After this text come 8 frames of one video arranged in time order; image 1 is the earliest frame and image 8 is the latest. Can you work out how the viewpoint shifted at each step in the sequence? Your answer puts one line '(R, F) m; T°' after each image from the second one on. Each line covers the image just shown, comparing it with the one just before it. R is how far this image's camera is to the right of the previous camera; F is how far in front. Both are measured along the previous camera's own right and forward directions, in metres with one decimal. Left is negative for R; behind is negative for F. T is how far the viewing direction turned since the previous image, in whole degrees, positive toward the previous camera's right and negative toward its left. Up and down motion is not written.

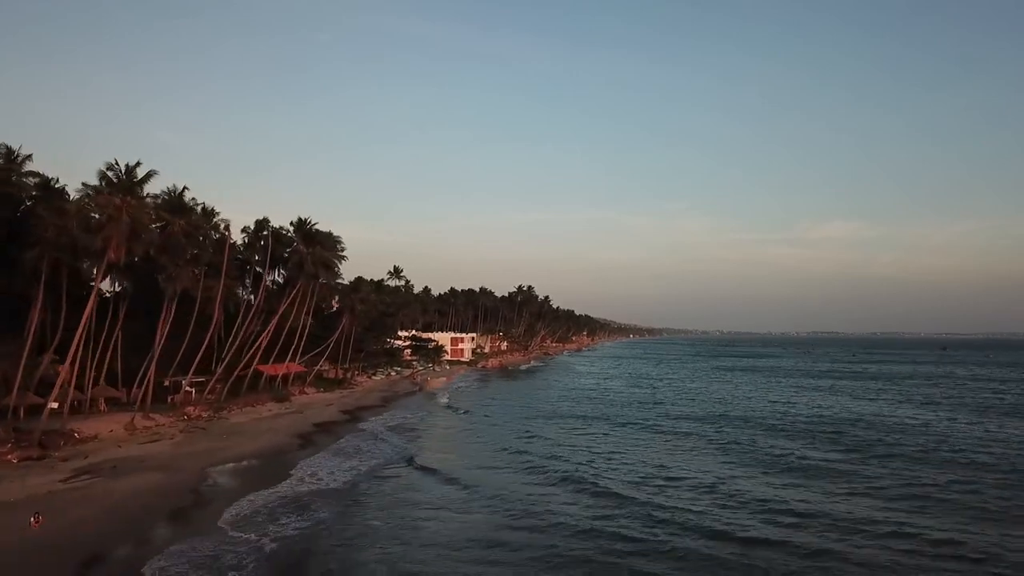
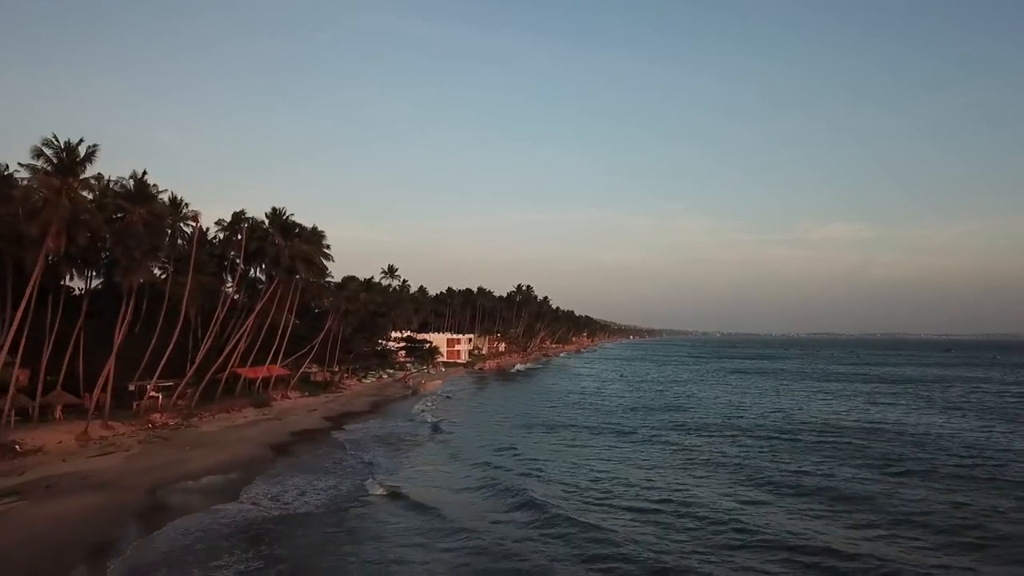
(+0.4, +3.3) m; 0°
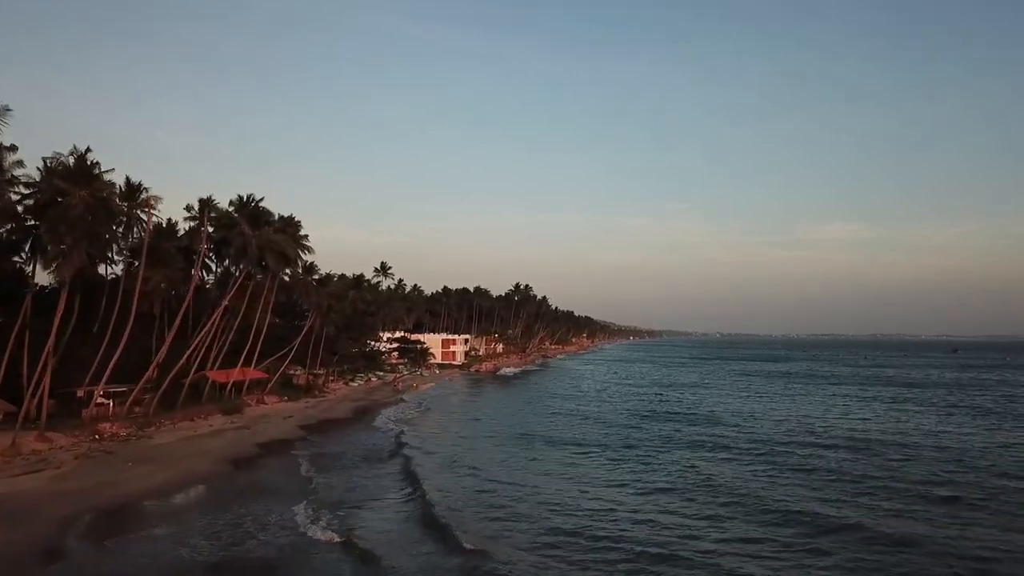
(+0.4, +4.2) m; 0°
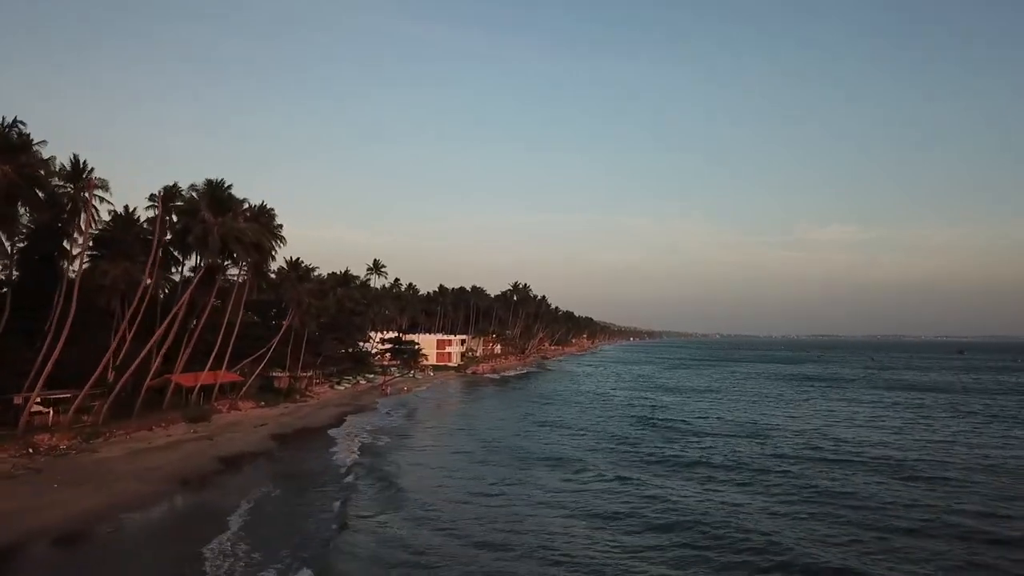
(+0.3, +4.2) m; 0°
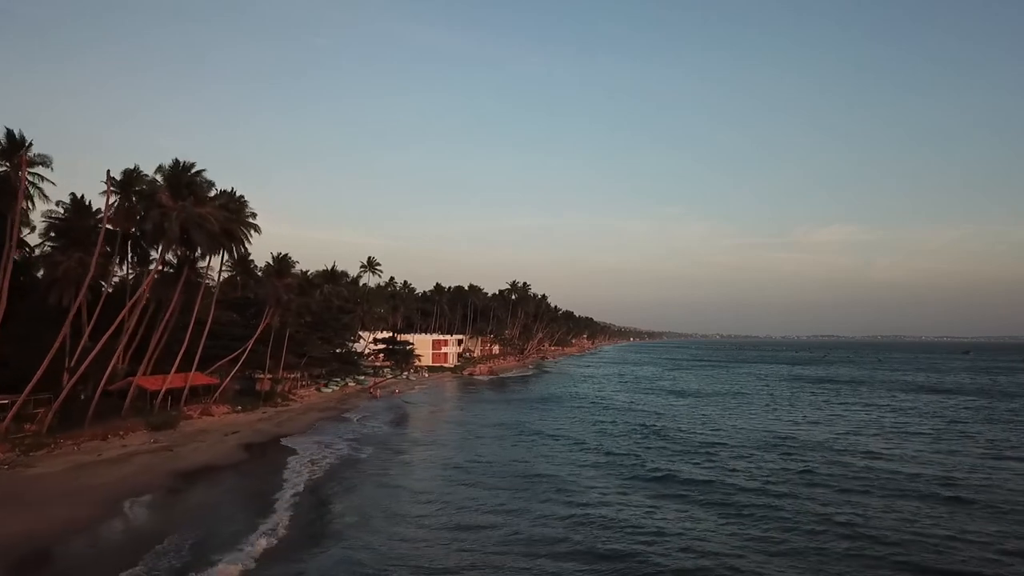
(+0.2, +3.7) m; 0°
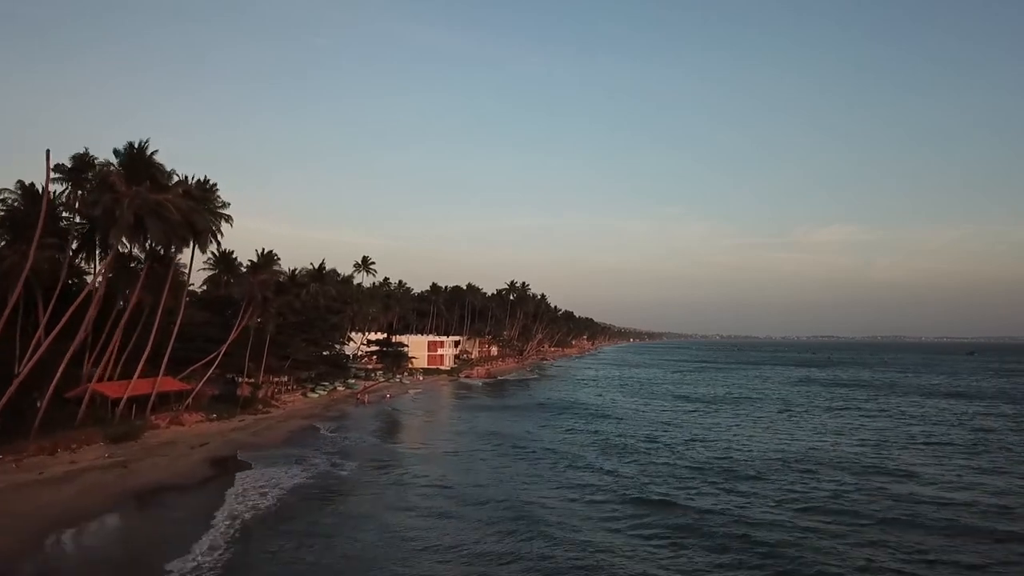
(+0.2, +3.4) m; 0°
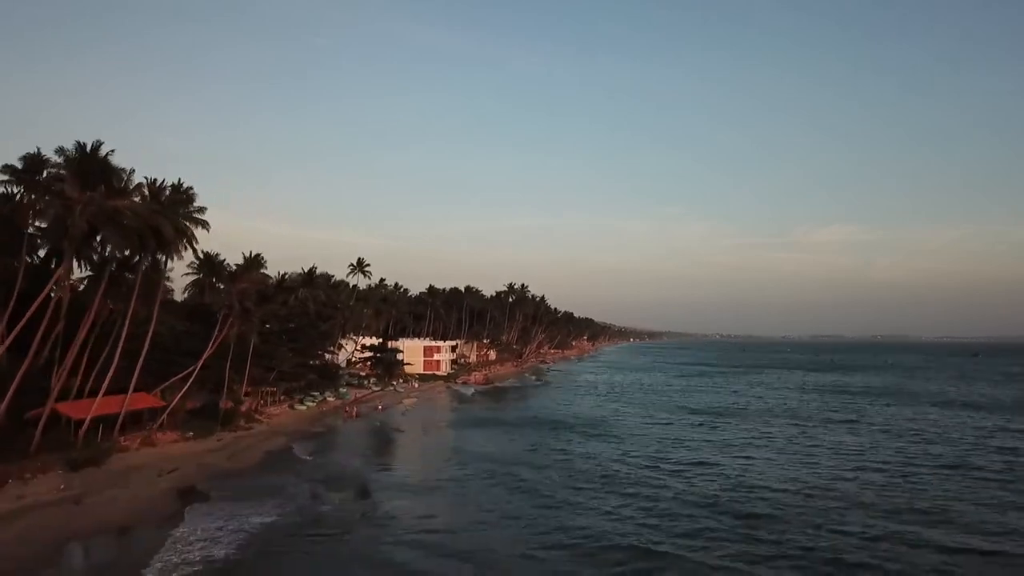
(+0.2, +2.7) m; 0°
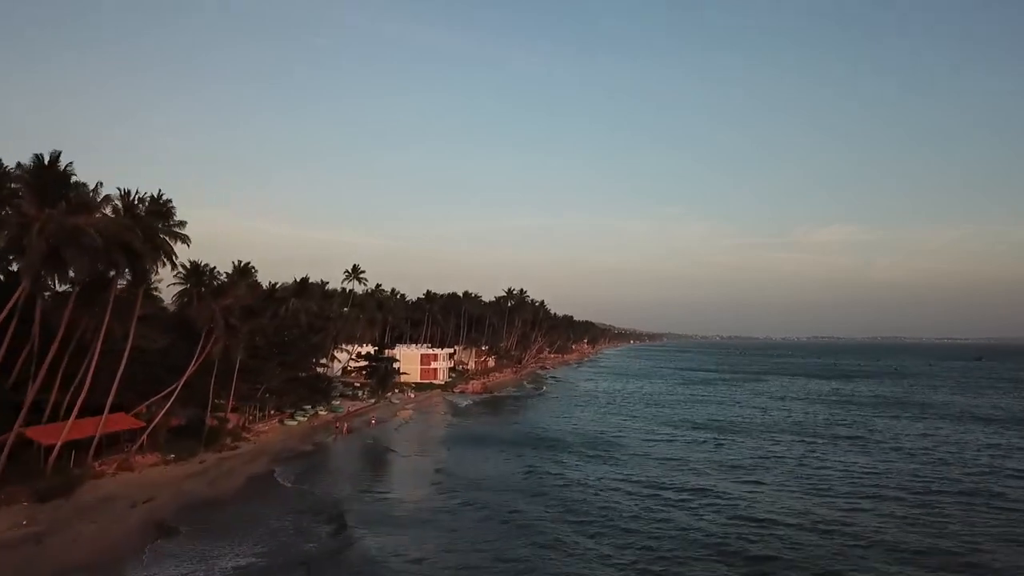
(+0.2, +1.8) m; 0°
